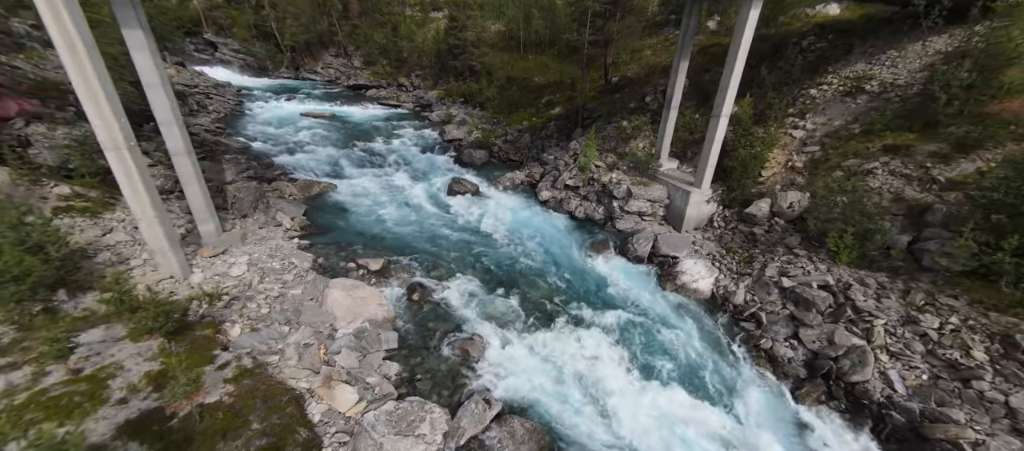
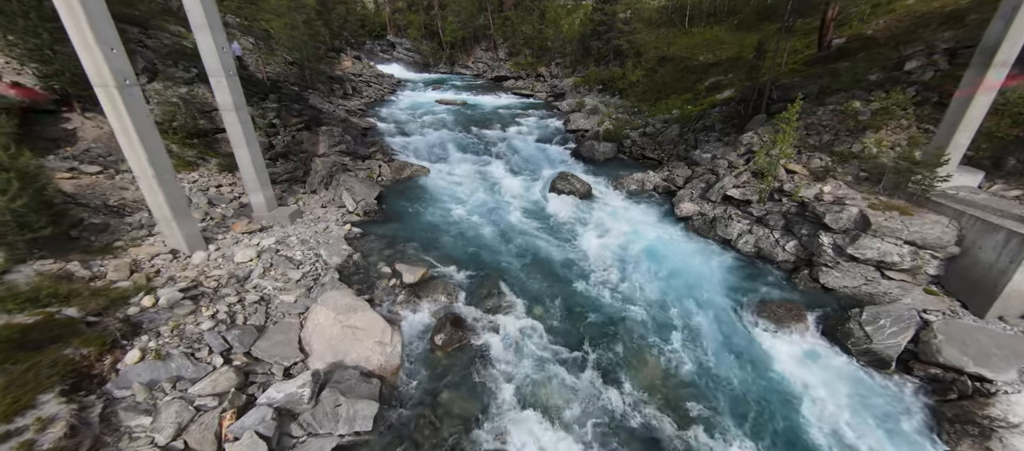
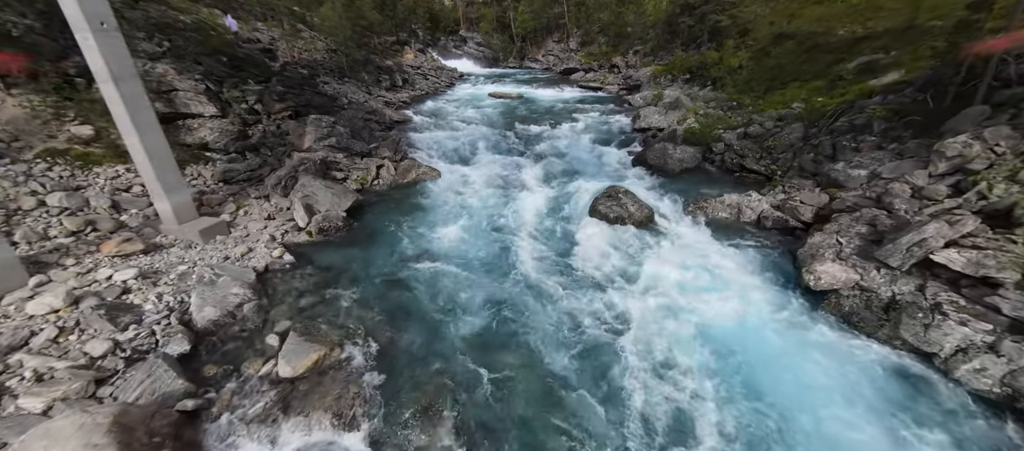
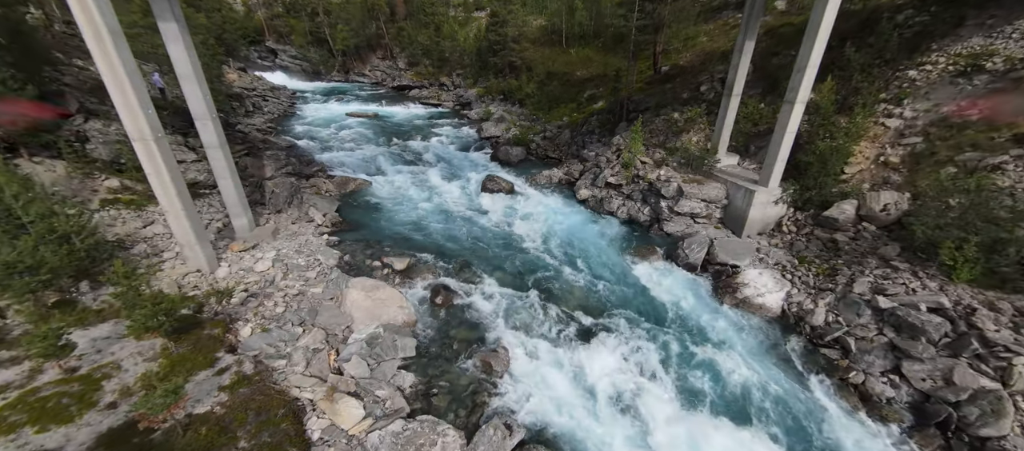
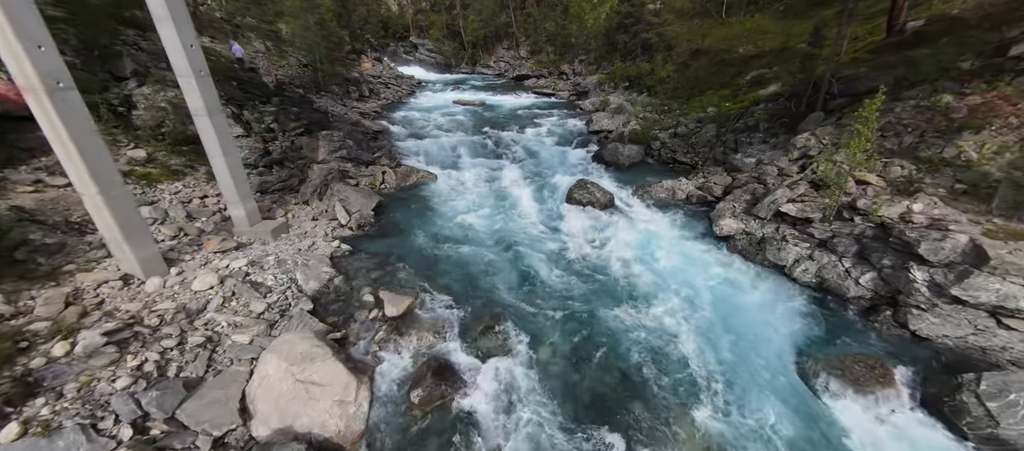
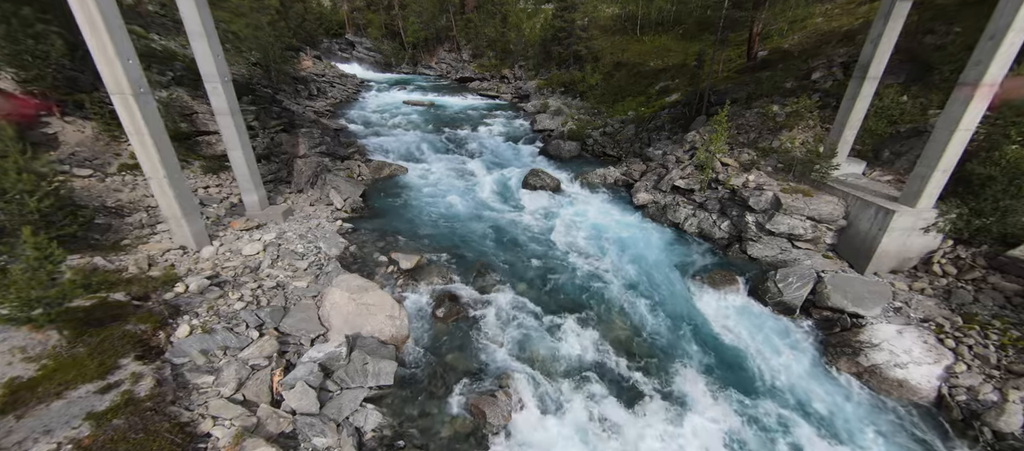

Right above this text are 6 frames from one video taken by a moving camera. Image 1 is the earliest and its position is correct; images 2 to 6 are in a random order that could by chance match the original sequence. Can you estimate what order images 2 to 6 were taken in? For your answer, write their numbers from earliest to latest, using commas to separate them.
4, 6, 2, 5, 3
